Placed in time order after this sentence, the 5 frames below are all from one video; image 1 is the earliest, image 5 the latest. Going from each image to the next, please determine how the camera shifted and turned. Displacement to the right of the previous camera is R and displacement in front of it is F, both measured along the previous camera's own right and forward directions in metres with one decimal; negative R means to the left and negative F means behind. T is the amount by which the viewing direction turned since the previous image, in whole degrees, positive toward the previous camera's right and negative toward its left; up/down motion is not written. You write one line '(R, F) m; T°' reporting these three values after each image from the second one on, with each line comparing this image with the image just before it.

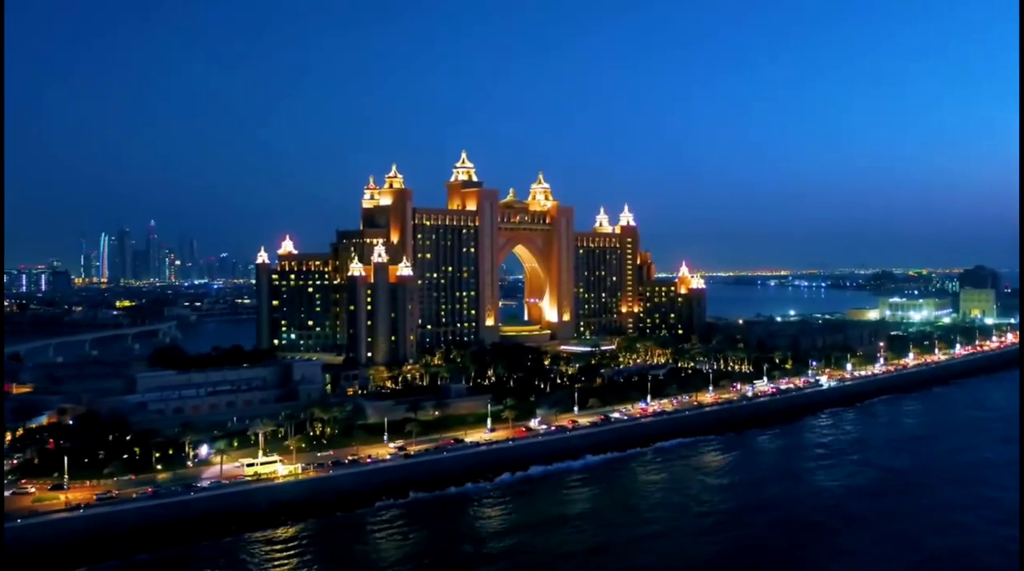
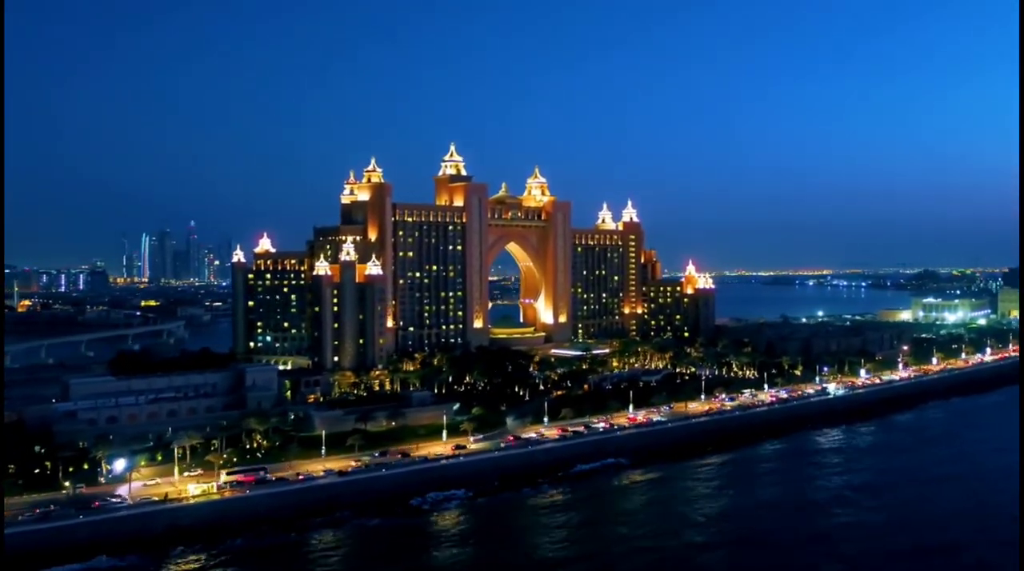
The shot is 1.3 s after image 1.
(+4.4, +4.6) m; -3°
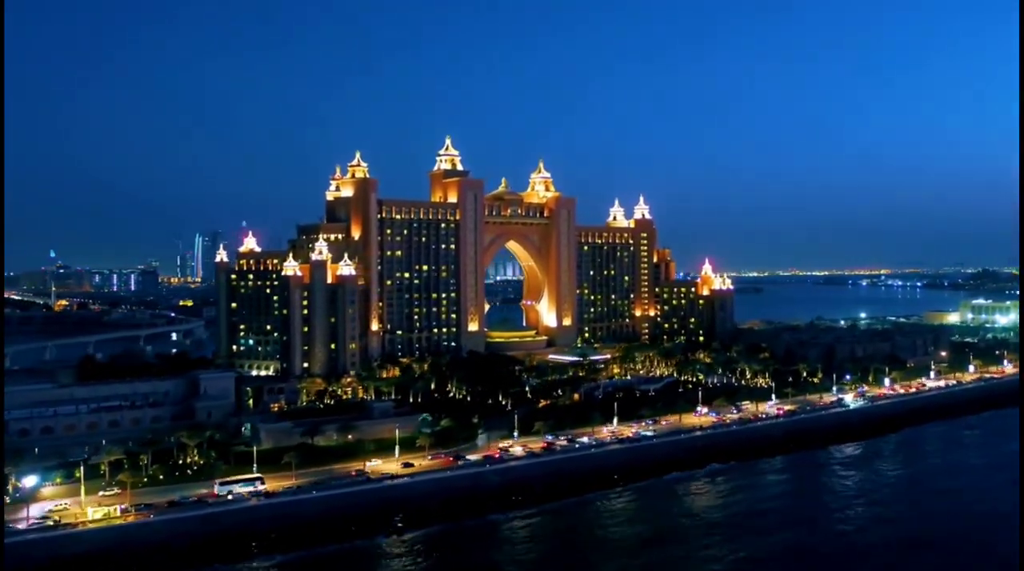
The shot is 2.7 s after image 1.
(+4.5, +4.6) m; -3°
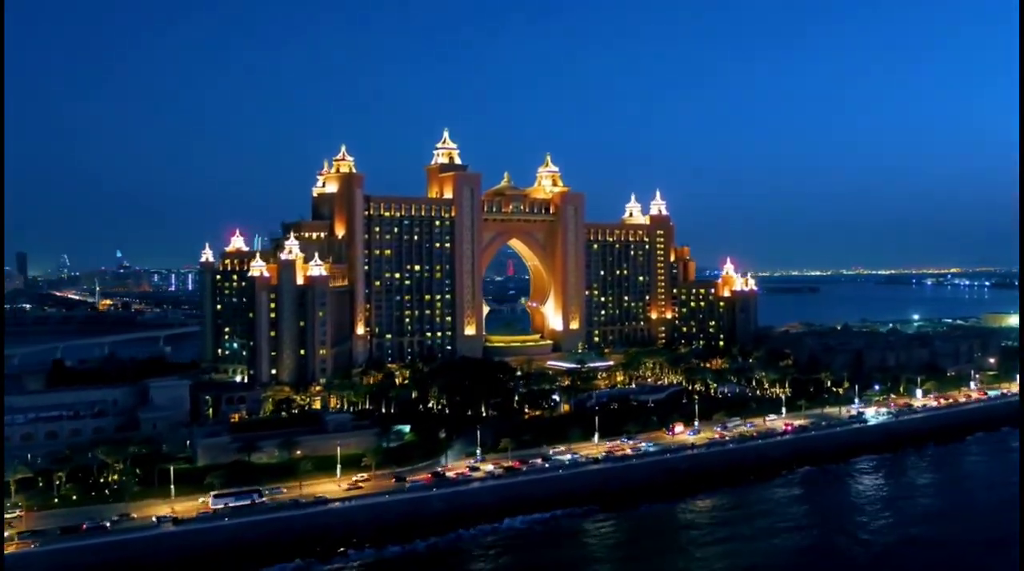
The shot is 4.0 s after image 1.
(+4.6, +4.7) m; -4°
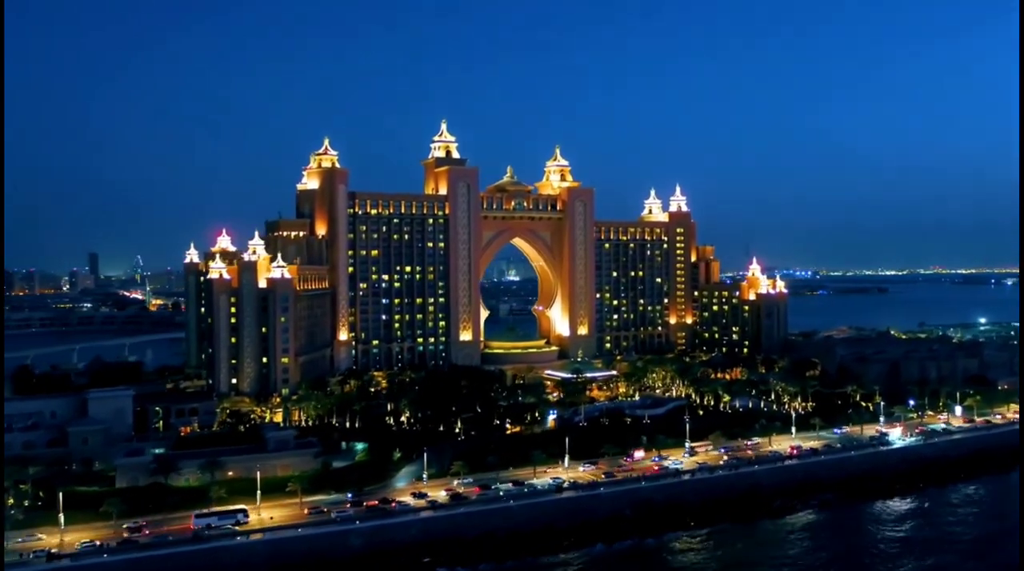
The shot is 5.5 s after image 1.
(+4.9, +5.1) m; -4°
